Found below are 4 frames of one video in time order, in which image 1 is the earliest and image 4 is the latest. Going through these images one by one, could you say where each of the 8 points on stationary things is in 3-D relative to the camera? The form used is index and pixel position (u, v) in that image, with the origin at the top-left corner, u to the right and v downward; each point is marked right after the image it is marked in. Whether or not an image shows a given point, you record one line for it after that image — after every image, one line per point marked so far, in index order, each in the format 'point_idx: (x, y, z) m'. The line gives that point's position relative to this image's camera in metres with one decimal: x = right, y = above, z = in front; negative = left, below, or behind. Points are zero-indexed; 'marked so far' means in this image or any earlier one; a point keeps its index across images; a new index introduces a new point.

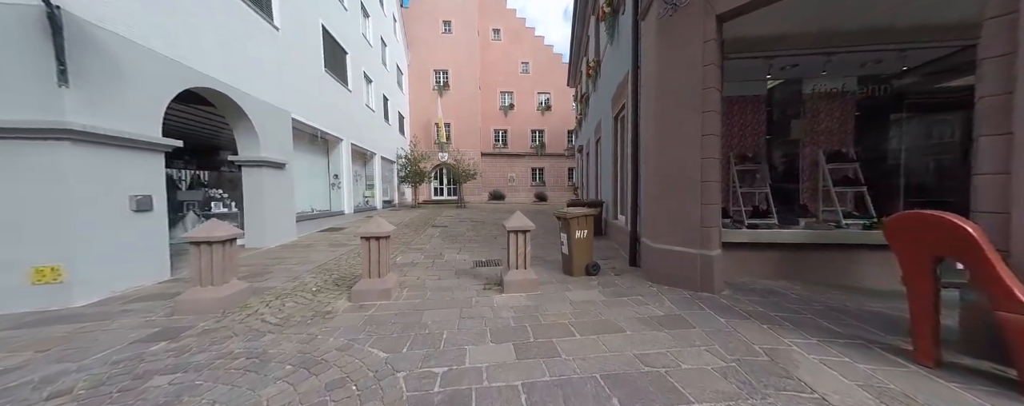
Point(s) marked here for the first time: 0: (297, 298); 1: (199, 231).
0: (-2.5, -1.1, +3.4) m
1: (-3.4, -0.3, +3.1) m
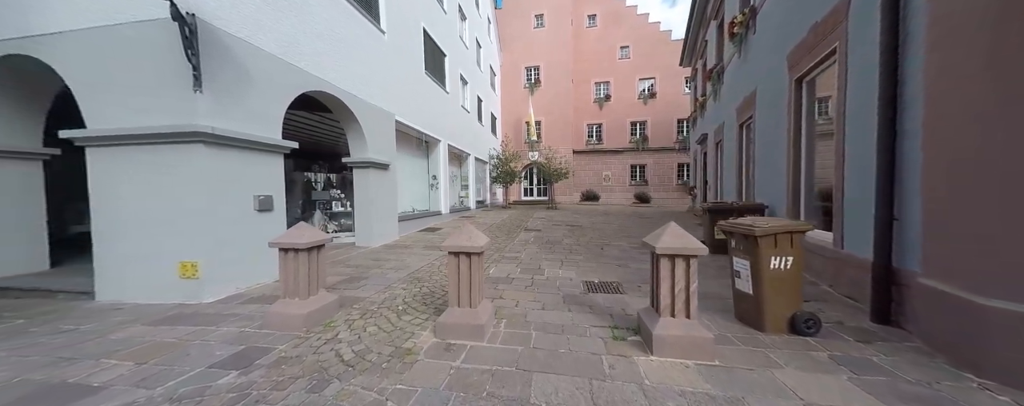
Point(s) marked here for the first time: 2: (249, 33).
0: (-1.3, -1.2, +2.9) m
1: (-2.2, -0.3, +2.9) m
2: (-3.6, +2.3, +4.0) m
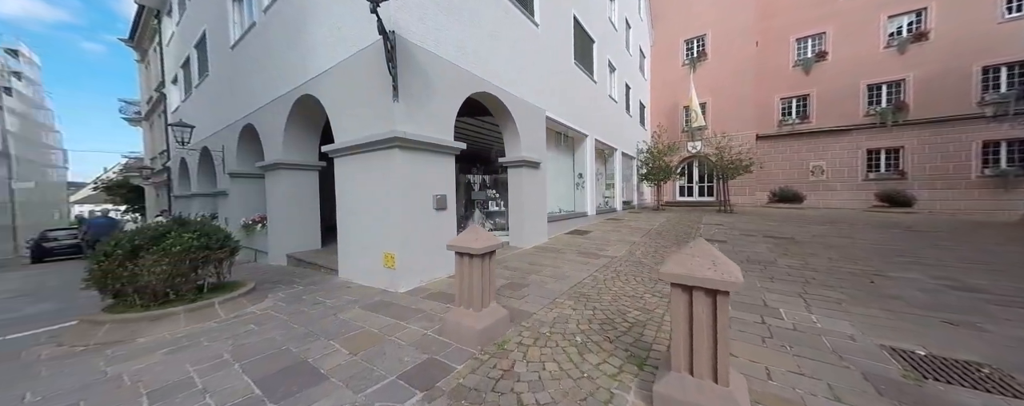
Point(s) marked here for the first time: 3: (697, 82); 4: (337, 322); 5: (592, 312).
0: (+0.4, -1.2, +2.3) m
1: (-0.4, -0.3, +2.7) m
2: (-1.2, +2.3, +4.3) m
3: (+10.7, +7.0, +16.8) m
4: (-1.9, -1.3, +3.2) m
5: (+0.9, -1.2, +3.1) m
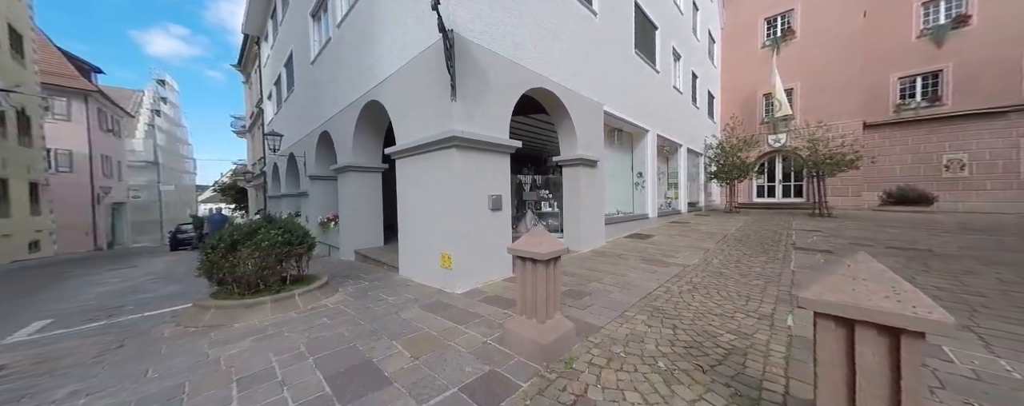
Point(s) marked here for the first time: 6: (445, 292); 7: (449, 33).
0: (+0.9, -1.2, +1.9) m
1: (+0.1, -0.3, +2.5) m
2: (-0.3, +2.3, +4.2) m
3: (+13.5, +6.9, +14.6) m
4: (-1.3, -1.3, +3.3) m
5: (+1.5, -1.2, +2.6) m
6: (-1.0, -1.3, +4.1) m
7: (-0.8, +2.2, +3.8) m
